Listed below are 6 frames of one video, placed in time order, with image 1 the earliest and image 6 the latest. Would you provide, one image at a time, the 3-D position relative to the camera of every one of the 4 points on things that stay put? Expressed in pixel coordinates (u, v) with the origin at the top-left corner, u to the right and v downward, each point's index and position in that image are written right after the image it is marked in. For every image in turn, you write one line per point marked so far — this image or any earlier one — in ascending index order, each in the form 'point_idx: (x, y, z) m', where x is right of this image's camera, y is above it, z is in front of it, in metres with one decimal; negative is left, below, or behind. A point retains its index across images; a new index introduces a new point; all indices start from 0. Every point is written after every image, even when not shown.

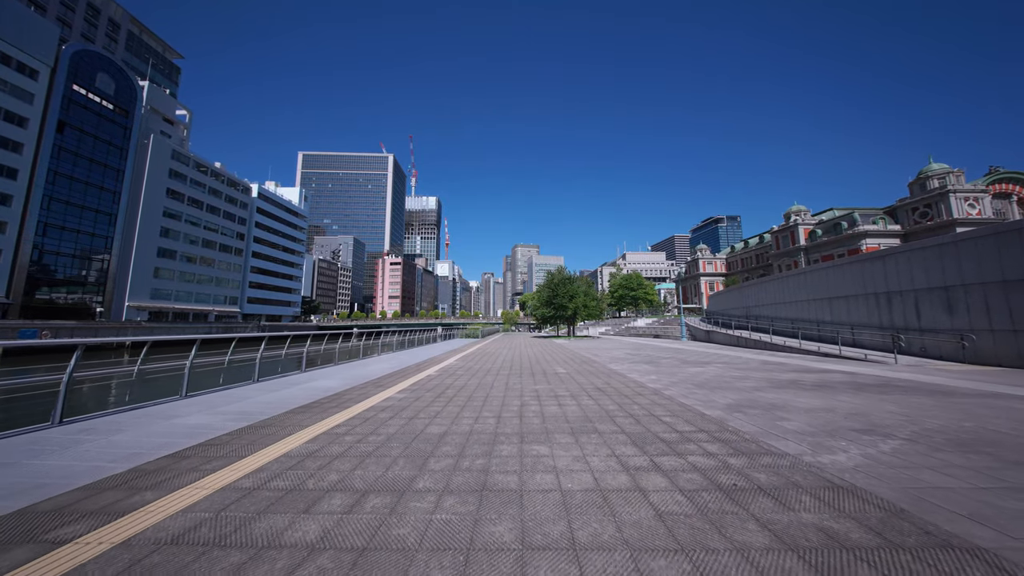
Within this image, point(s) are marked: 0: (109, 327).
0: (-21.1, -2.0, +19.4) m
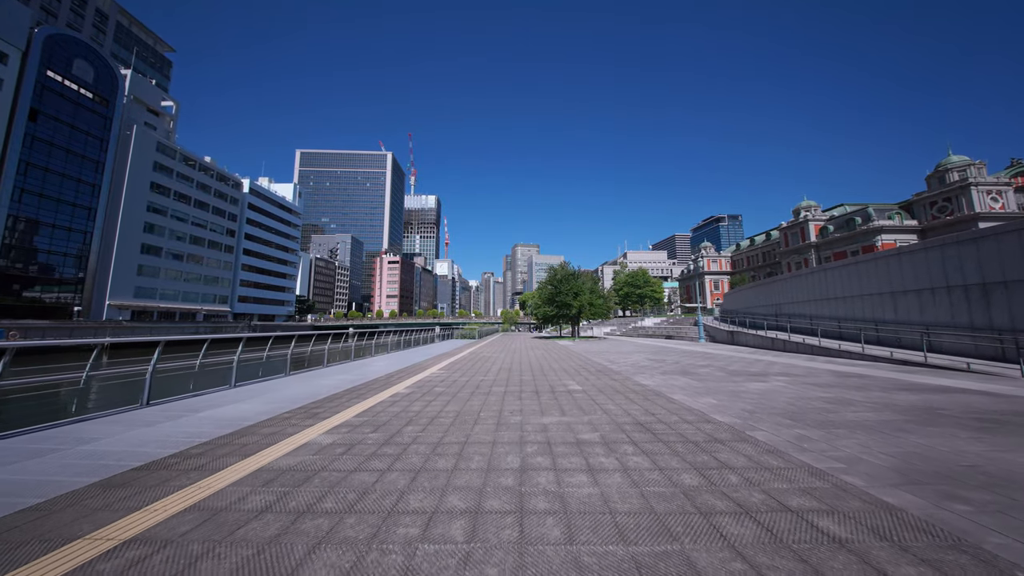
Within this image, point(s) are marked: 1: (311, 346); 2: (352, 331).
0: (-21.1, -1.9, +18.5) m
1: (-8.4, -2.5, +16.1) m
2: (-8.2, -2.2, +19.5) m
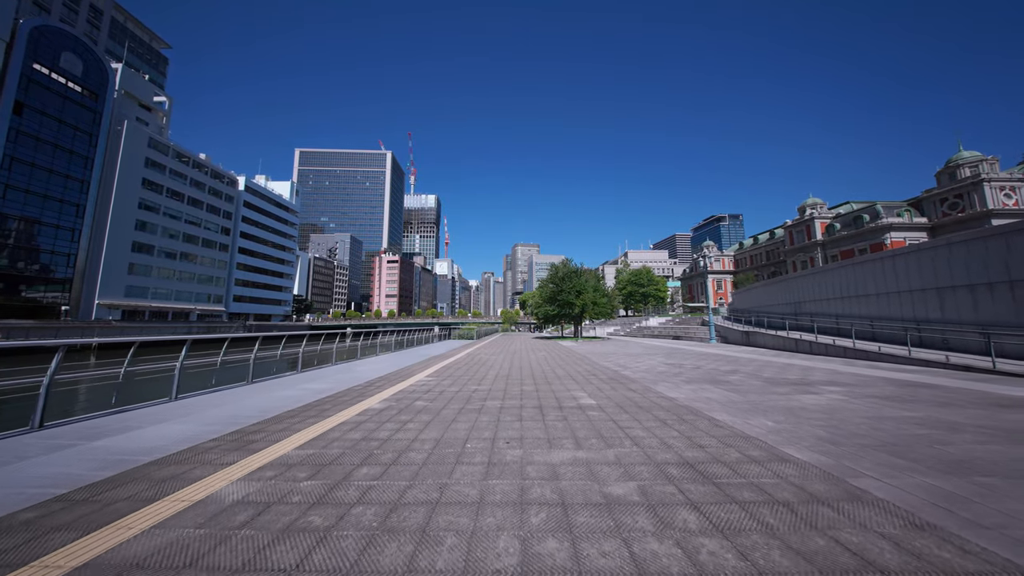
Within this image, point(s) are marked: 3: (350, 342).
0: (-21.1, -1.9, +18.1) m
1: (-8.4, -2.4, +15.7) m
2: (-8.2, -2.2, +19.0) m
3: (-8.2, -2.8, +19.7) m
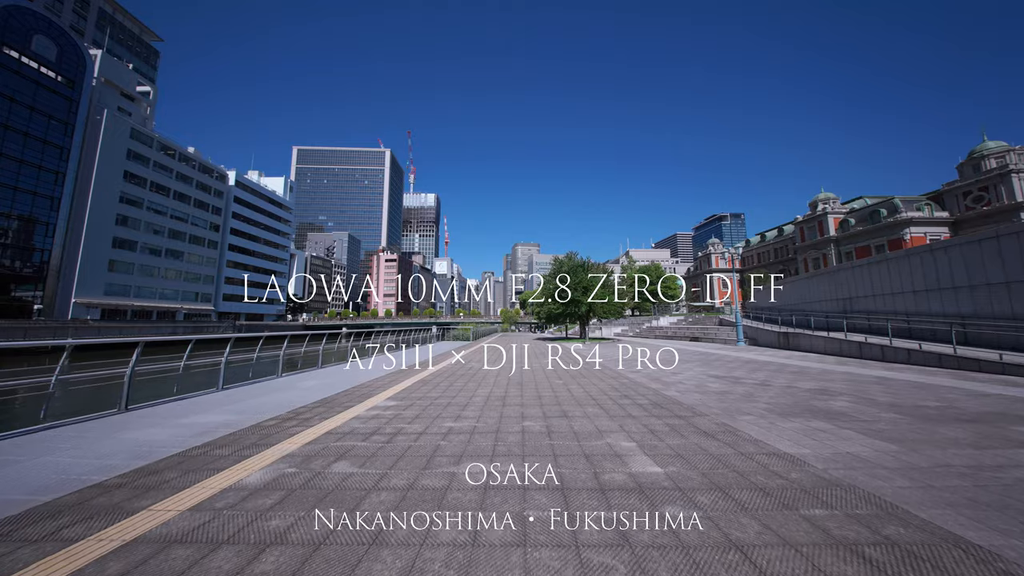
0: (-21.1, -1.8, +17.2) m
1: (-8.4, -2.3, +14.8) m
2: (-8.2, -2.1, +18.1) m
3: (-8.2, -2.7, +18.8) m
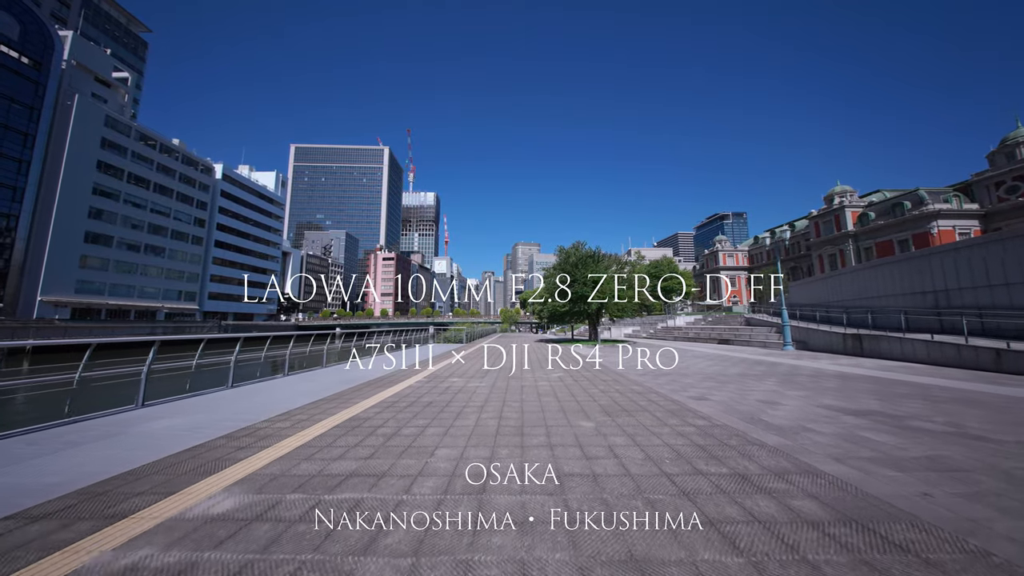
0: (-21.1, -1.7, +16.1) m
1: (-8.4, -2.2, +13.6) m
2: (-8.2, -2.0, +17.0) m
3: (-8.2, -2.6, +17.6) m
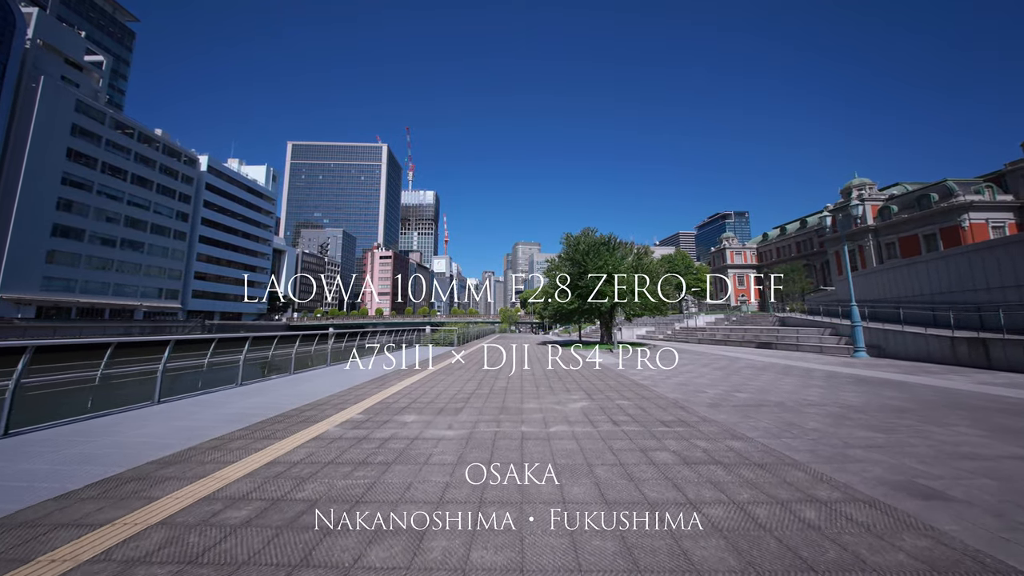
0: (-21.2, -1.5, +14.9) m
1: (-8.4, -2.1, +12.5) m
2: (-8.3, -1.9, +15.8) m
3: (-8.2, -2.4, +16.5) m
